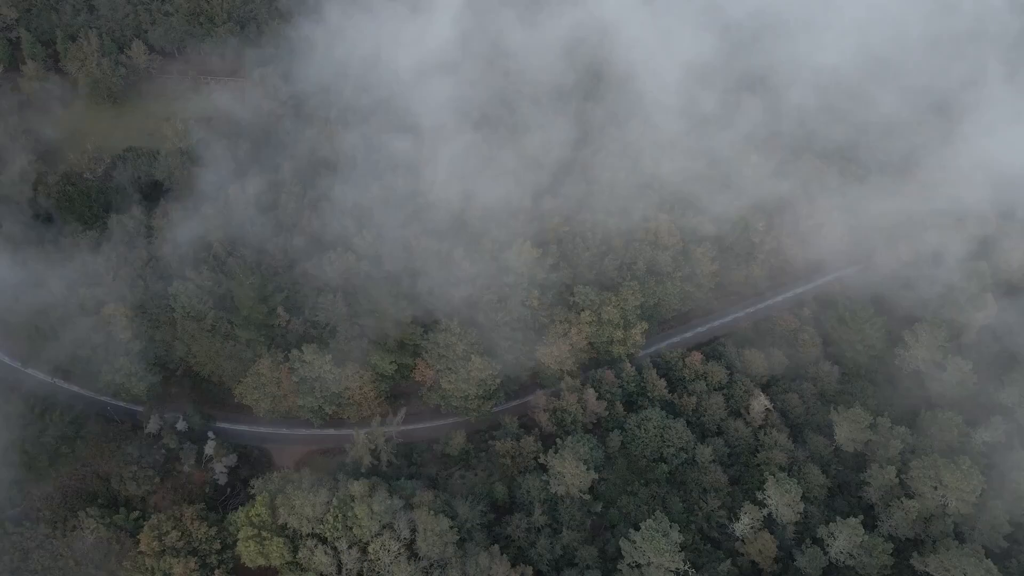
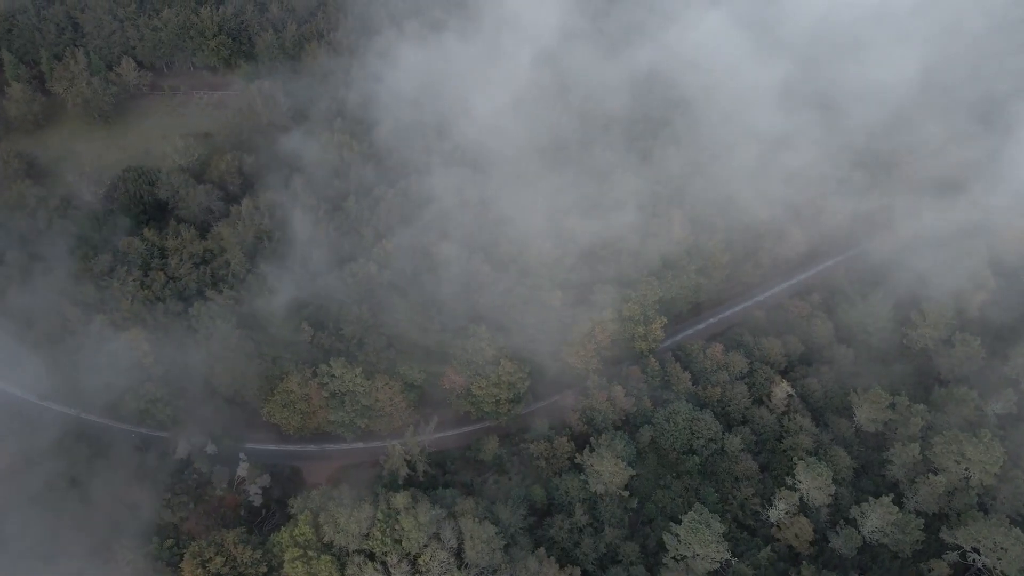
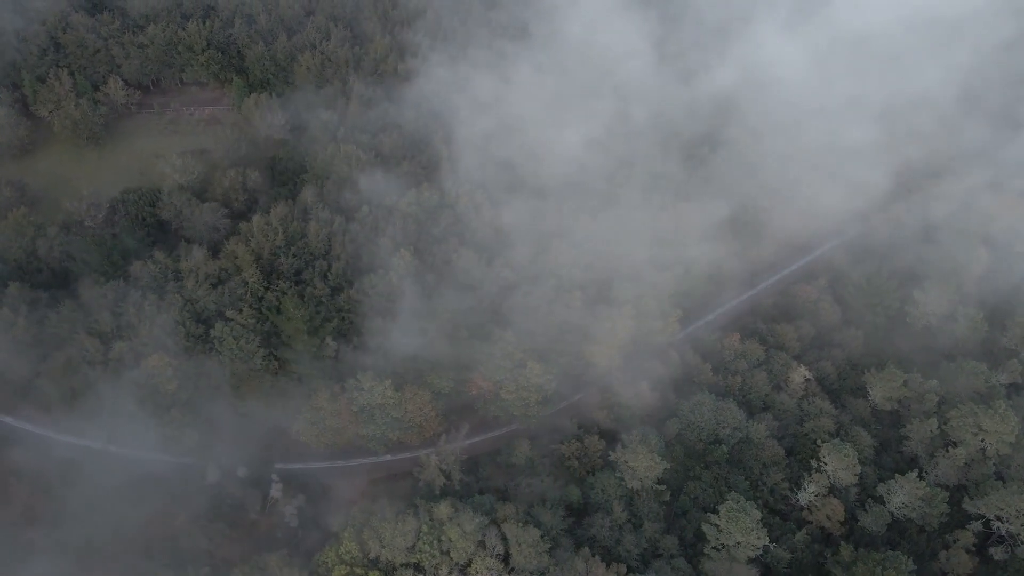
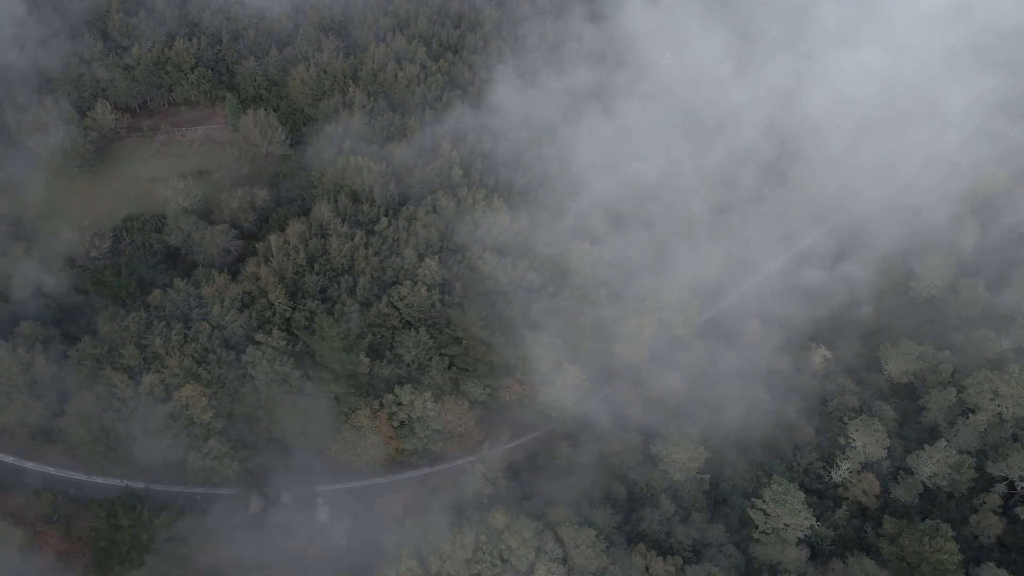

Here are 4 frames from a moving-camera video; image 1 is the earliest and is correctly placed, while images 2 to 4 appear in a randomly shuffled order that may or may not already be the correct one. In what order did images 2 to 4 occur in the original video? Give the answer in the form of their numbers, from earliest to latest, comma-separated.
2, 3, 4
